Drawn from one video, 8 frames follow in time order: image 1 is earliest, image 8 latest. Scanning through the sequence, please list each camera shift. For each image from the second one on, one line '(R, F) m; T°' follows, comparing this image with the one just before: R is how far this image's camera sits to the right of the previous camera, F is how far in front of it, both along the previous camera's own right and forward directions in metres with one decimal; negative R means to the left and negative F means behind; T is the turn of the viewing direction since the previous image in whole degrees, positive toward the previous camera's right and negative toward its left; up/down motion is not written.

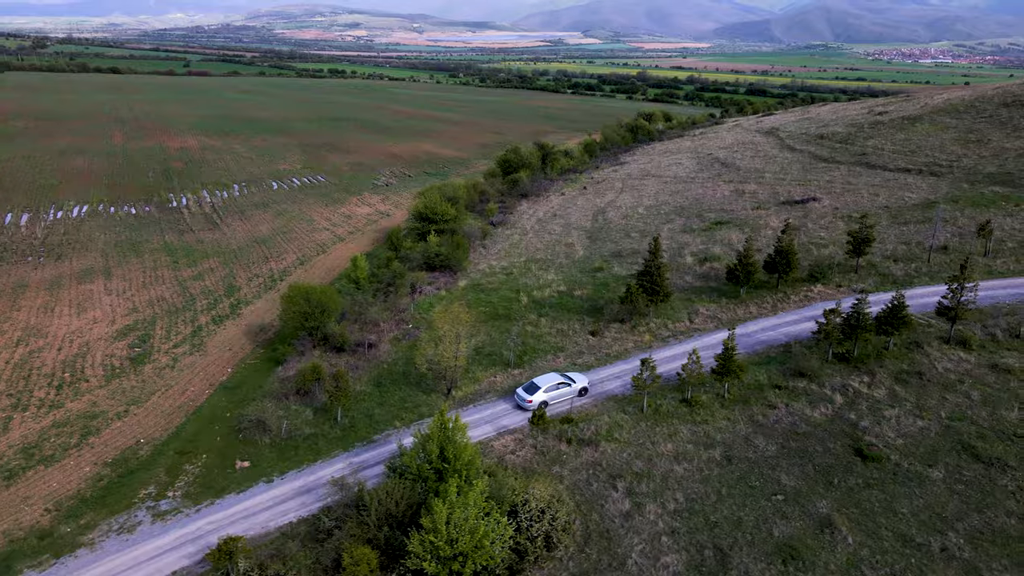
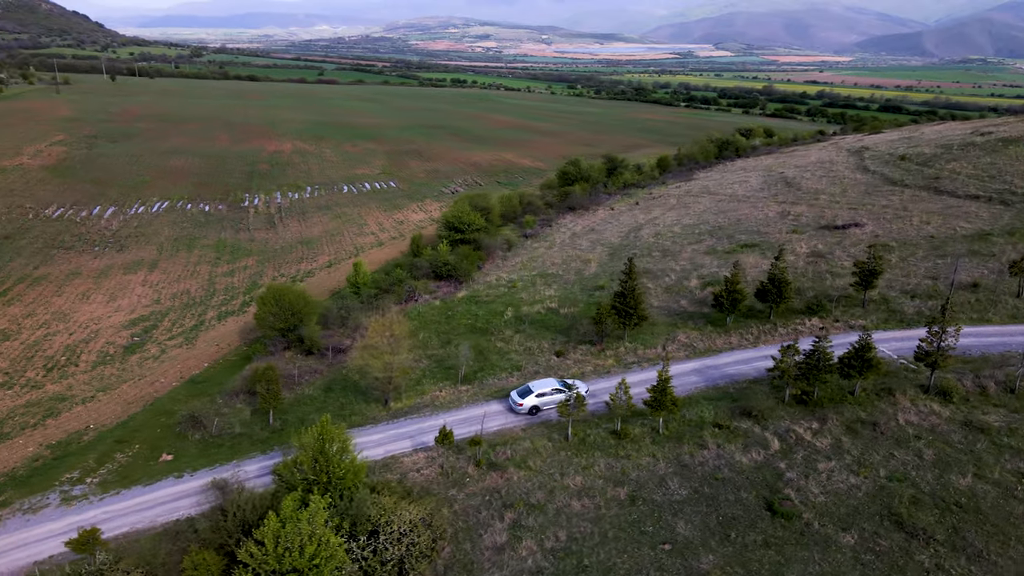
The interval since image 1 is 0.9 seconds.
(+5.4, +1.1) m; -9°
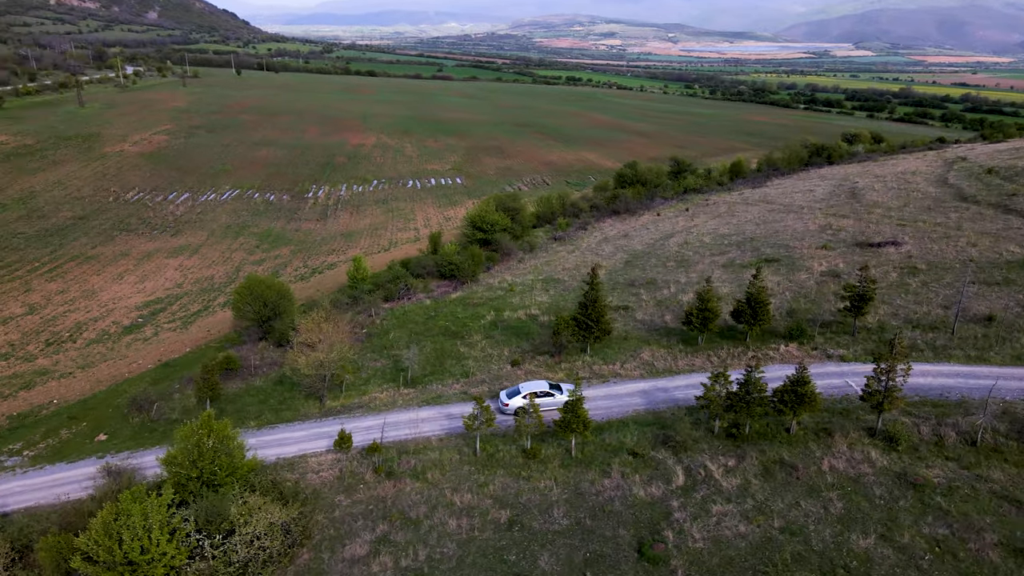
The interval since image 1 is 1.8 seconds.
(+5.3, +1.2) m; -8°
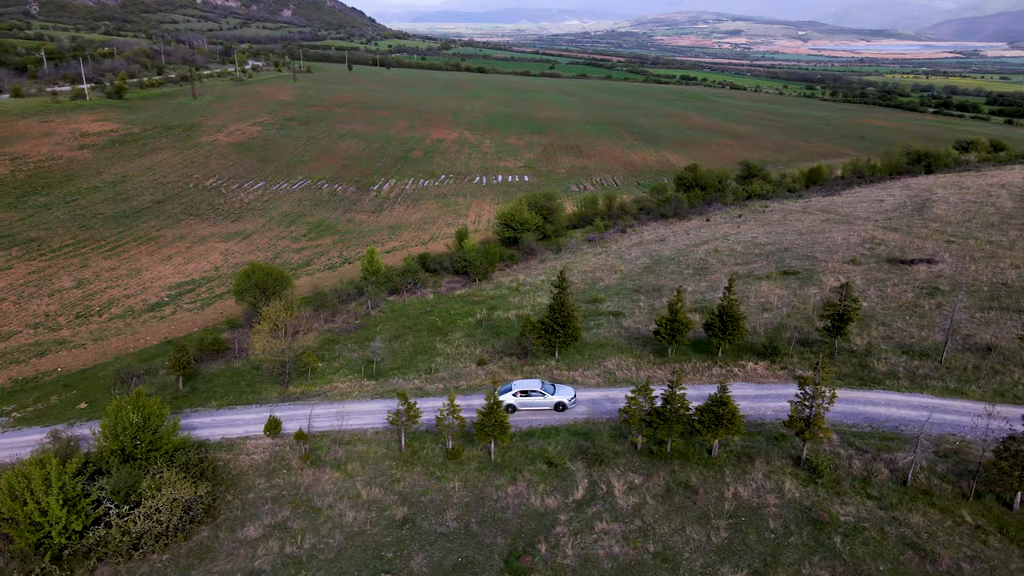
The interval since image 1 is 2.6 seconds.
(+4.7, +0.5) m; -8°
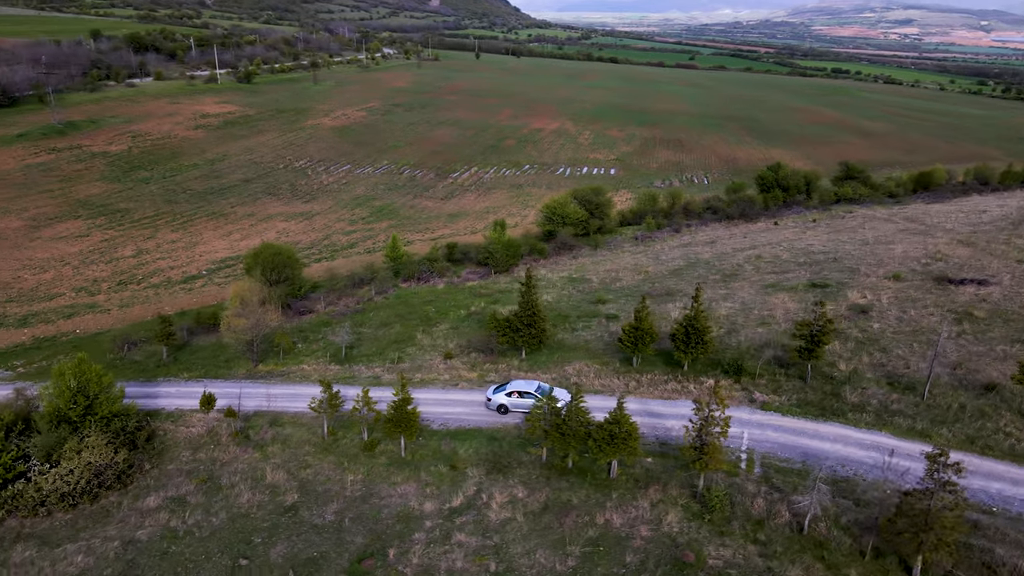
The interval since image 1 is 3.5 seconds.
(+5.3, +1.2) m; -10°
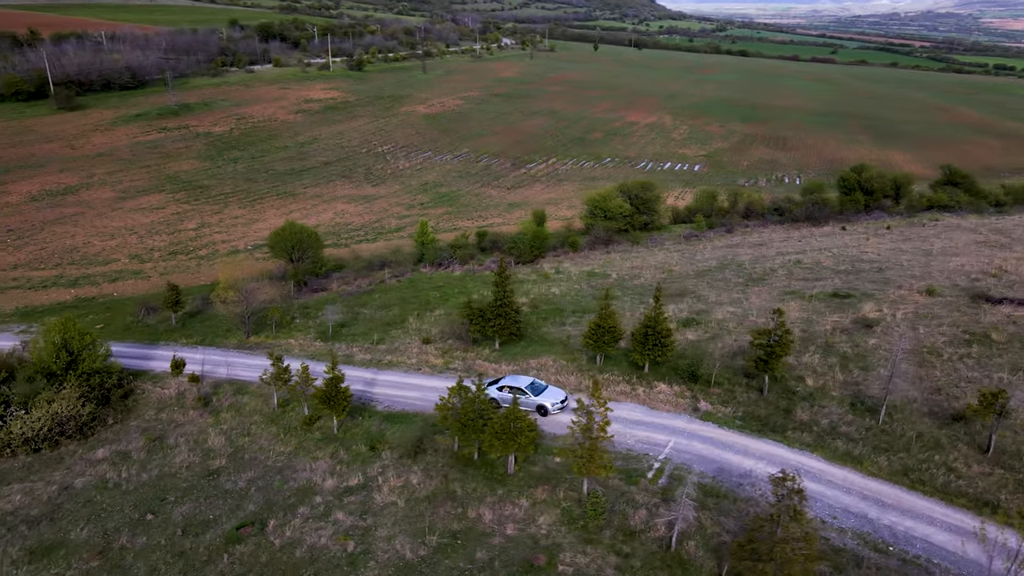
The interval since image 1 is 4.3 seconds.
(+4.7, +0.6) m; -9°
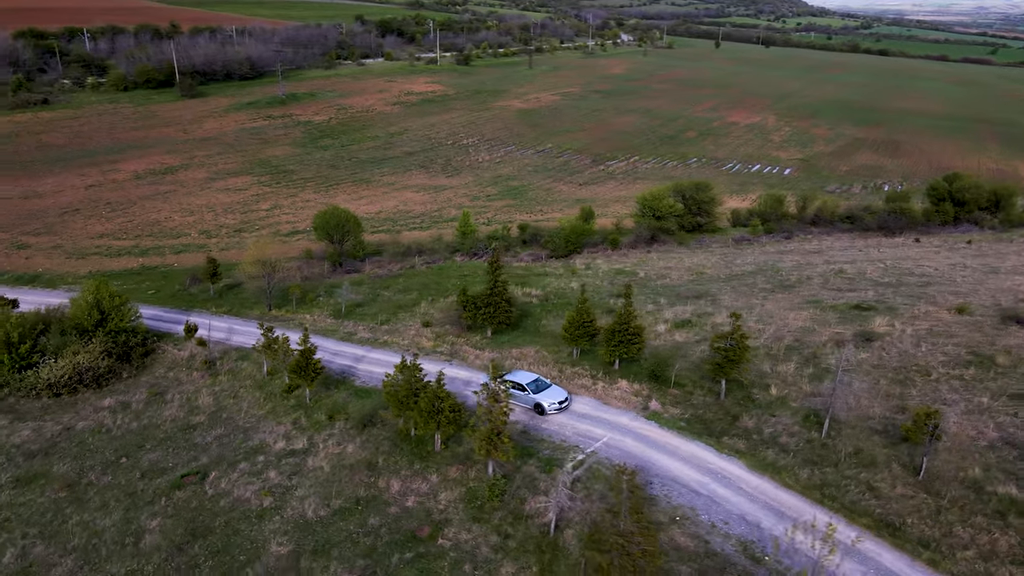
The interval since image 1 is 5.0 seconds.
(+4.1, -0.2) m; -9°
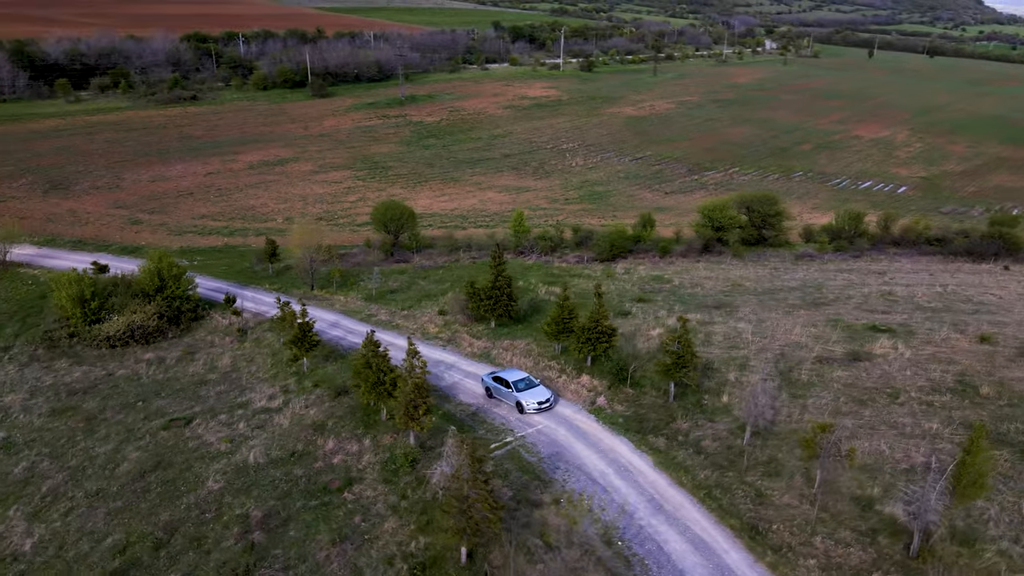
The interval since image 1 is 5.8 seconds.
(+4.7, -0.8) m; -10°
